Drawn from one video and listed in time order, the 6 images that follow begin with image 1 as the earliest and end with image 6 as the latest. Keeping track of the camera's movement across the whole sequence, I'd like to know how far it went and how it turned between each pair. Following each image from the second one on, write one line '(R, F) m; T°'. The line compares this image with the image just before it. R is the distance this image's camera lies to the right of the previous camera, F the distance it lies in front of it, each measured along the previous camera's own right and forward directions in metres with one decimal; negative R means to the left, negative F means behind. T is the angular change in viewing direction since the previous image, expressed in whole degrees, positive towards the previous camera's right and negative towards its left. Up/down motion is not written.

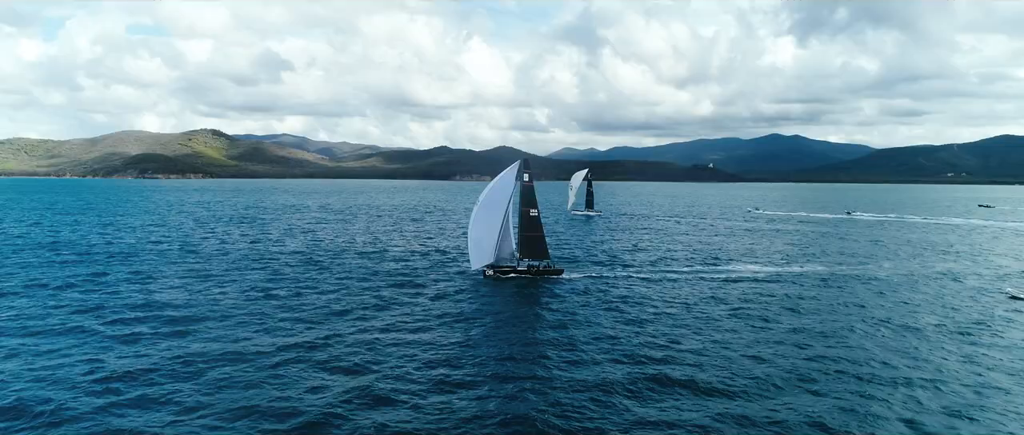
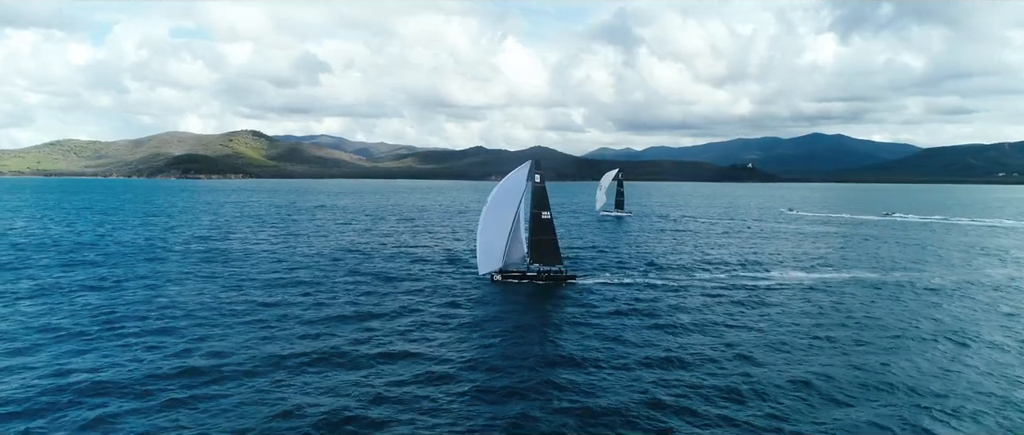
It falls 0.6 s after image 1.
(+0.7, +2.3) m; -3°
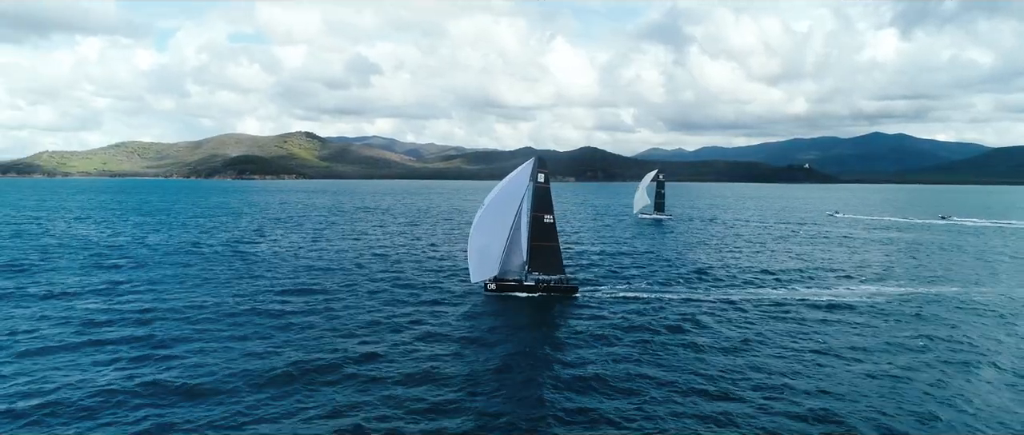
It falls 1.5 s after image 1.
(+1.4, +3.8) m; -4°
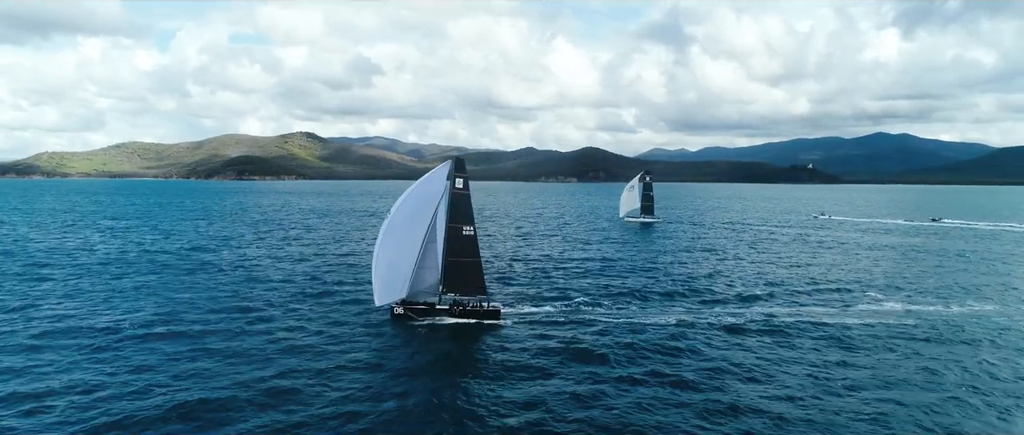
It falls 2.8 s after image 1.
(+2.3, +4.5) m; 0°
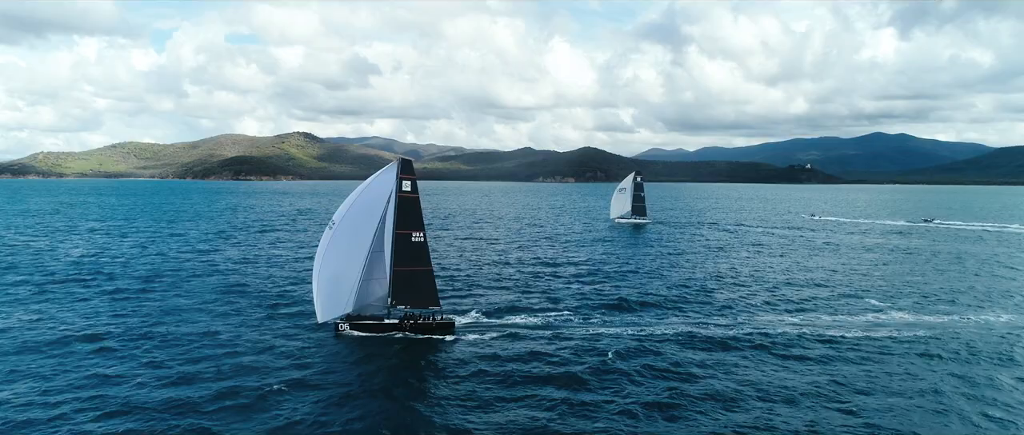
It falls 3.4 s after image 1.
(+0.9, +1.6) m; 0°
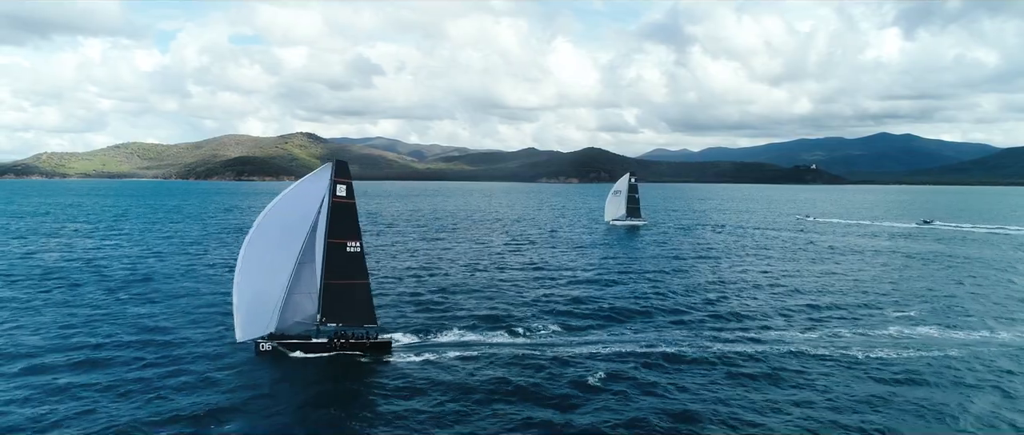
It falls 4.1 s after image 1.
(+1.1, +2.4) m; 0°
